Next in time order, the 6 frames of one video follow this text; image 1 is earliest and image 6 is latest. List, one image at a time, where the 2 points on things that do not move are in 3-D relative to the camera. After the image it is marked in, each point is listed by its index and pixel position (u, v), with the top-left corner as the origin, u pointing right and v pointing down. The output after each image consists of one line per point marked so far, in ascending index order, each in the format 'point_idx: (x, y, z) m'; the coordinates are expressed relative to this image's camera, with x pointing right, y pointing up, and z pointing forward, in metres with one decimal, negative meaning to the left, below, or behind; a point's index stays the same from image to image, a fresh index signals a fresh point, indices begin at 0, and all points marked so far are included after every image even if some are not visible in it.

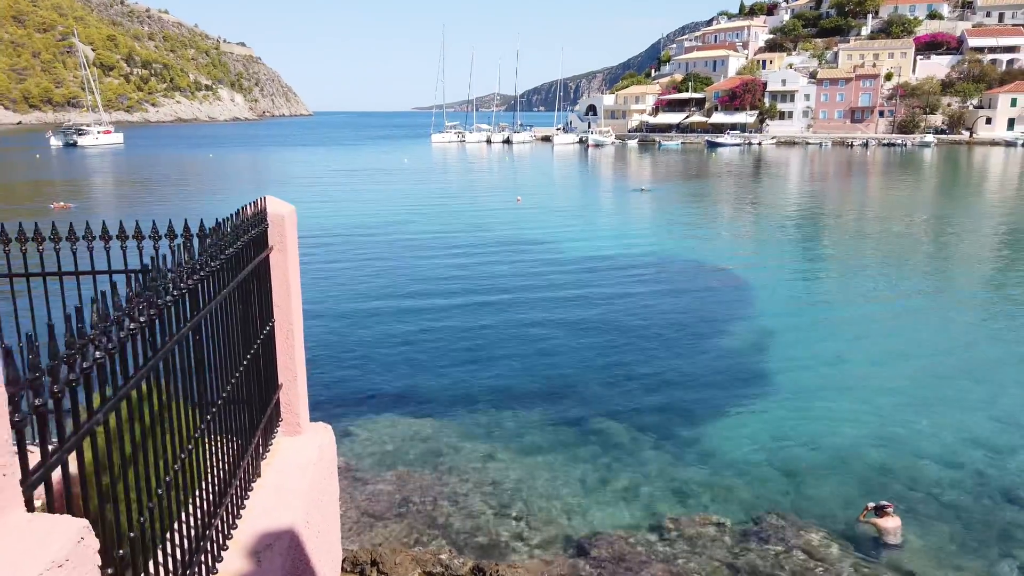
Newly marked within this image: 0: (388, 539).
0: (-1.6, -3.3, +9.8) m
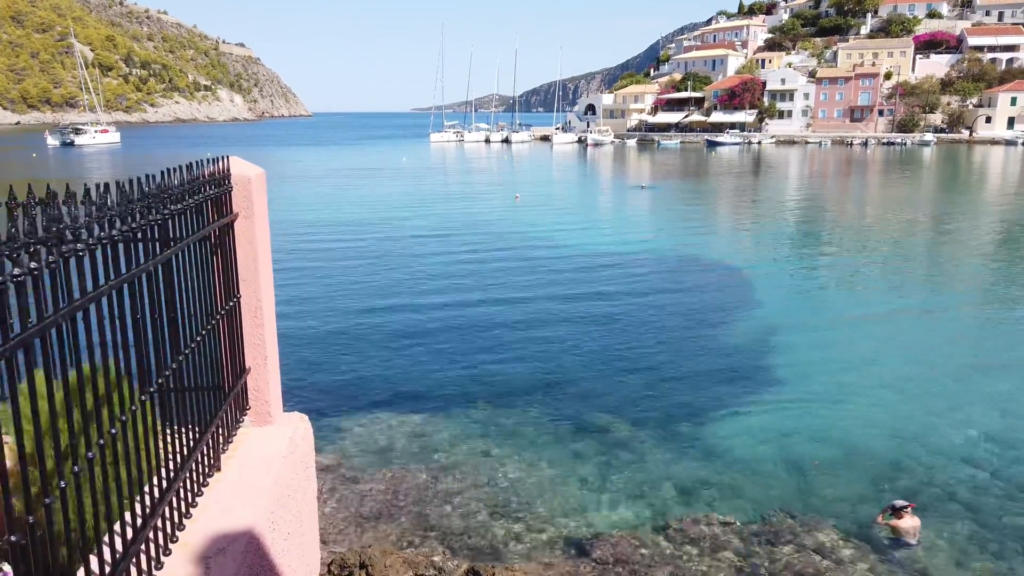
0: (-1.7, -3.1, +9.4) m
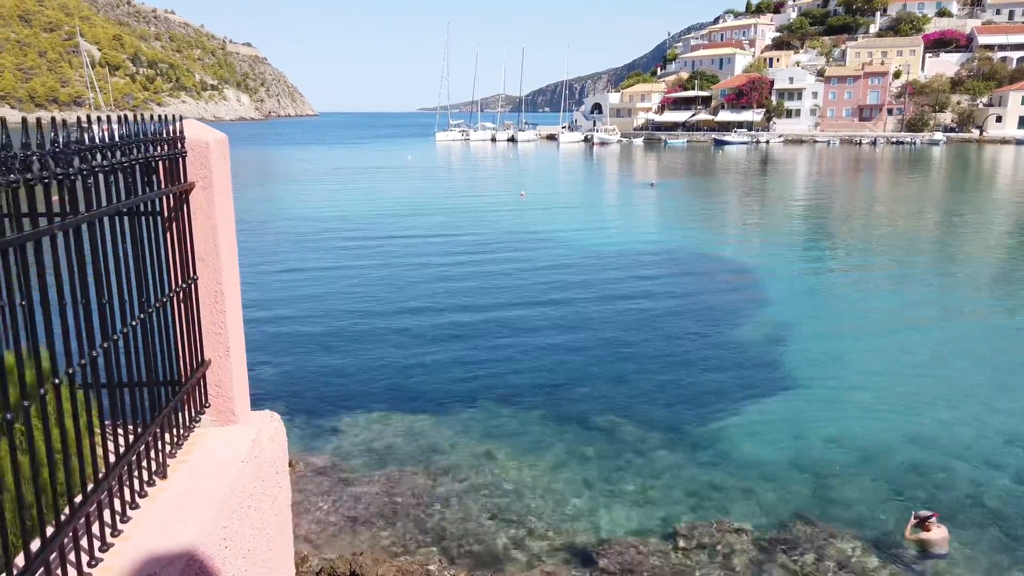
0: (-1.6, -3.1, +8.9) m
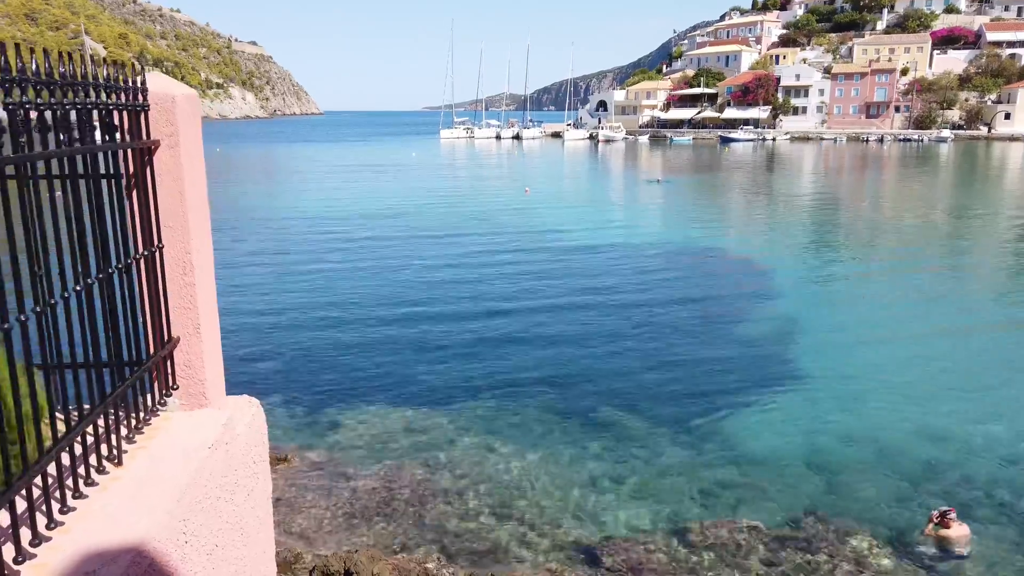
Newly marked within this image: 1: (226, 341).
0: (-1.6, -2.9, +8.6) m
1: (-6.3, -1.2, +16.8) m
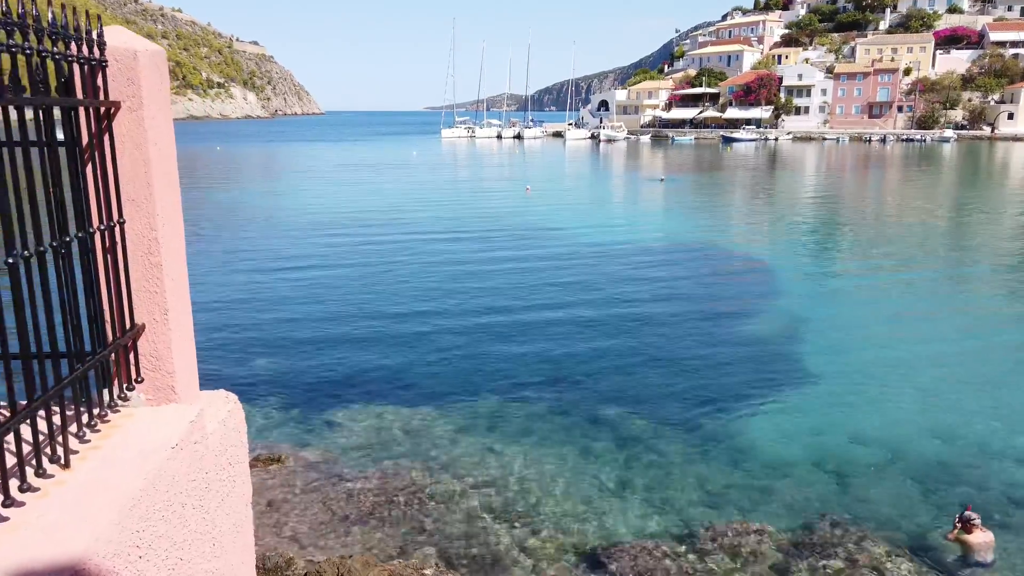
0: (-1.6, -2.9, +8.3) m
1: (-6.3, -1.1, +16.5) m
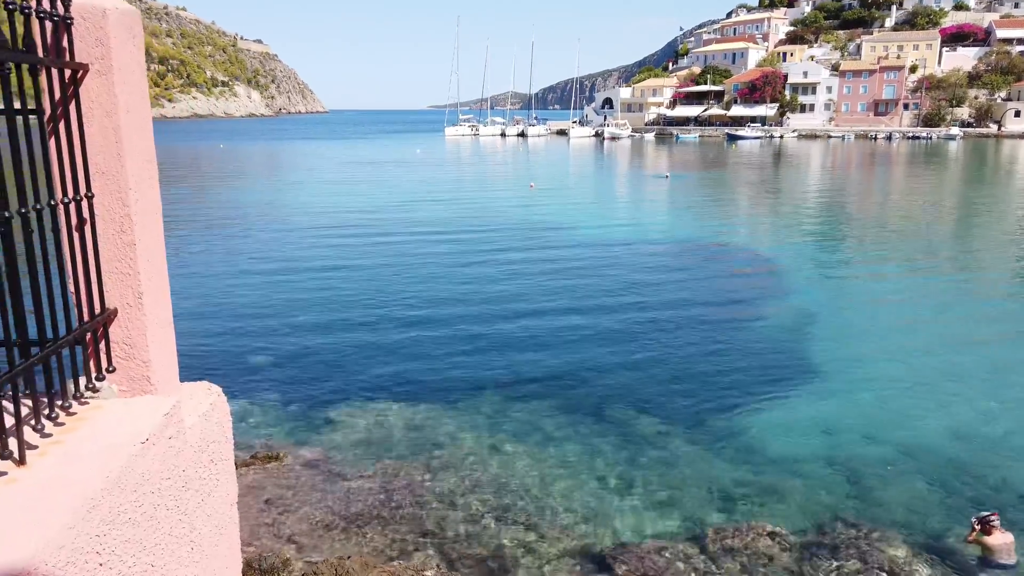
0: (-1.6, -2.8, +8.1) m
1: (-6.2, -1.0, +16.3) m
